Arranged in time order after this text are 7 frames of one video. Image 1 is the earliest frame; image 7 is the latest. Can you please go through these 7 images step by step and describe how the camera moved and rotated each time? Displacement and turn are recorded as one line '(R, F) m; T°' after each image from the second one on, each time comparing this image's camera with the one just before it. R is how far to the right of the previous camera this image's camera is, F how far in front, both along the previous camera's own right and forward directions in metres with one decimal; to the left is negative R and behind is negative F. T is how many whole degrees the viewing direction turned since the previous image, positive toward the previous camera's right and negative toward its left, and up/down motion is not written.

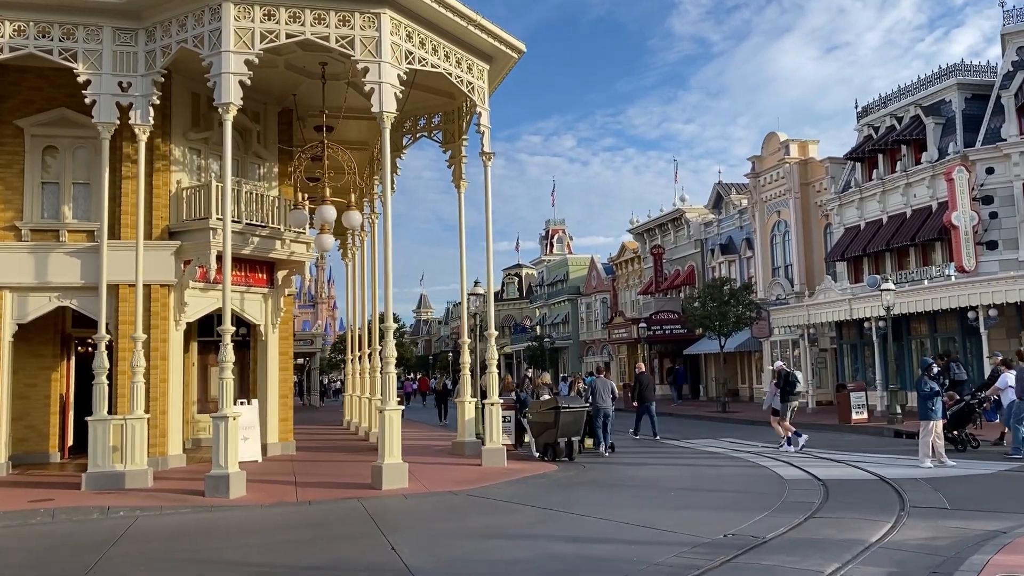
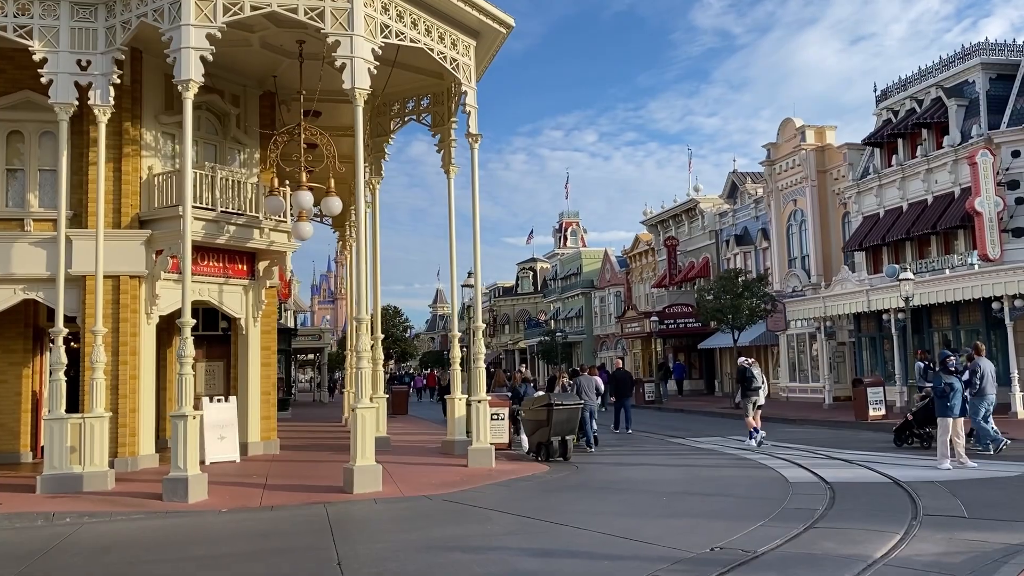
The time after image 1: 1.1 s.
(+0.5, +0.8) m; -1°
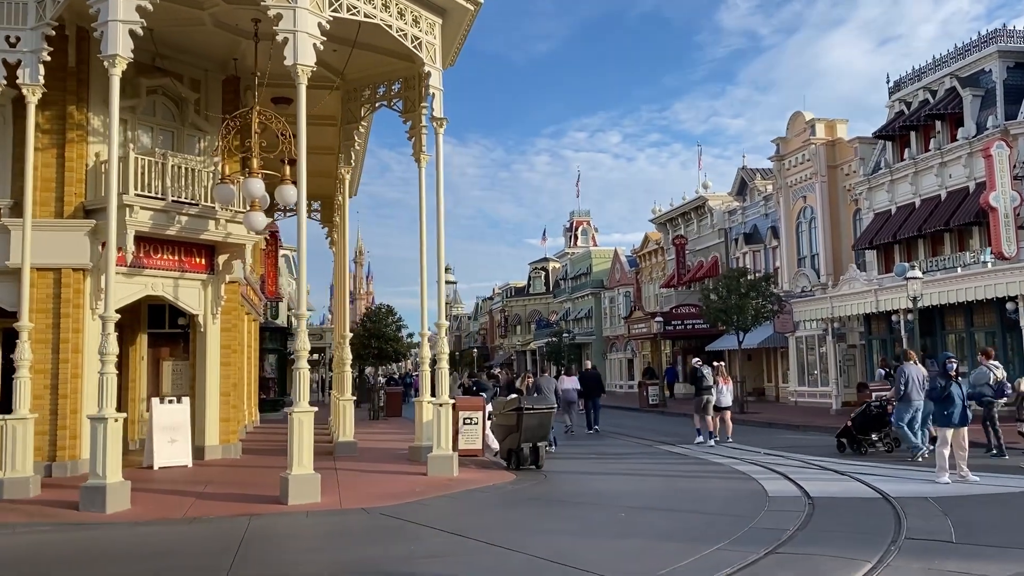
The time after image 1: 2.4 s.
(+0.8, +0.9) m; -1°
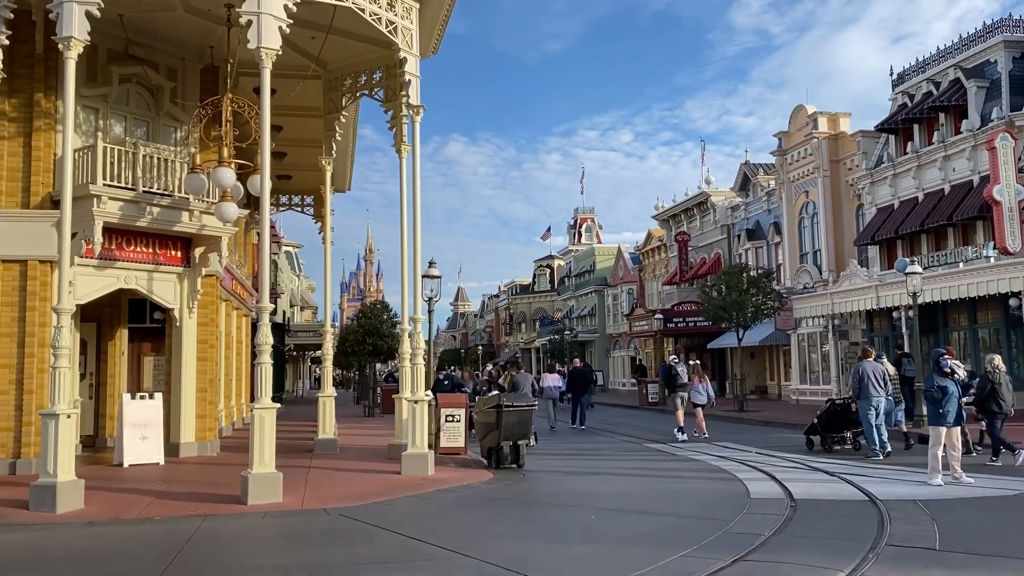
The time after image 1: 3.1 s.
(+0.5, +0.4) m; -1°
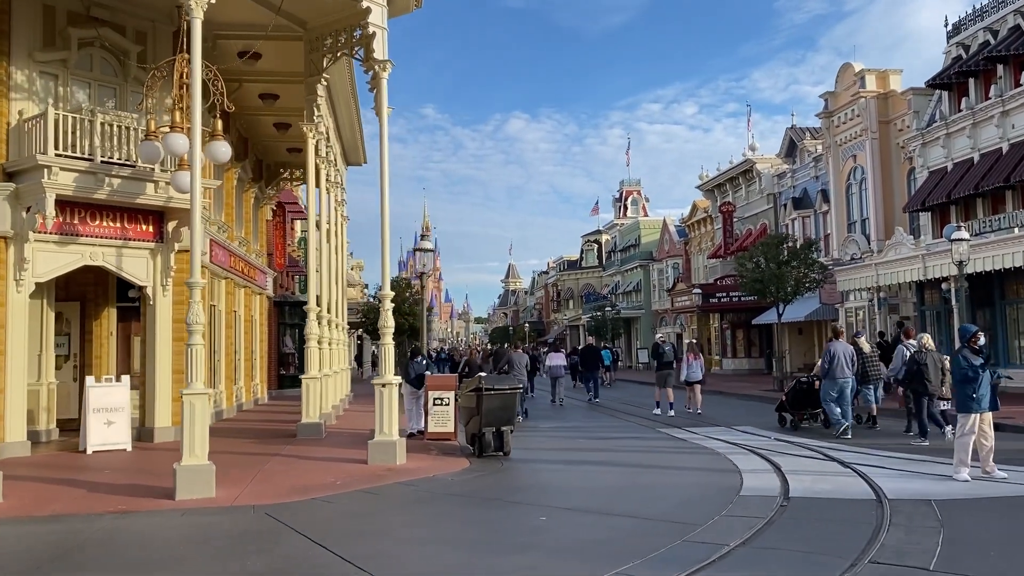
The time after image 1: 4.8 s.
(+1.1, +1.1) m; -4°
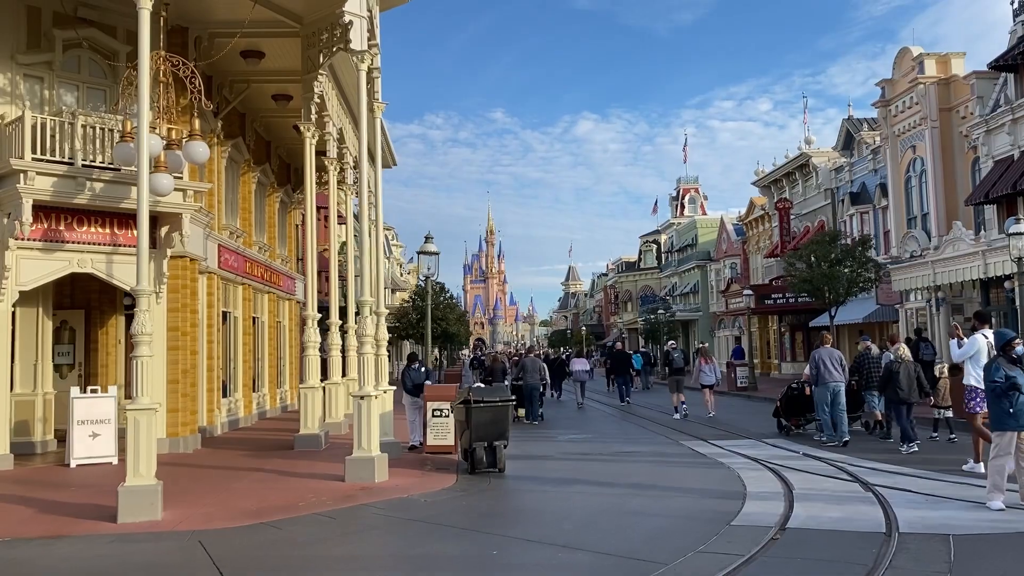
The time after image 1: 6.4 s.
(+1.0, +0.9) m; -5°
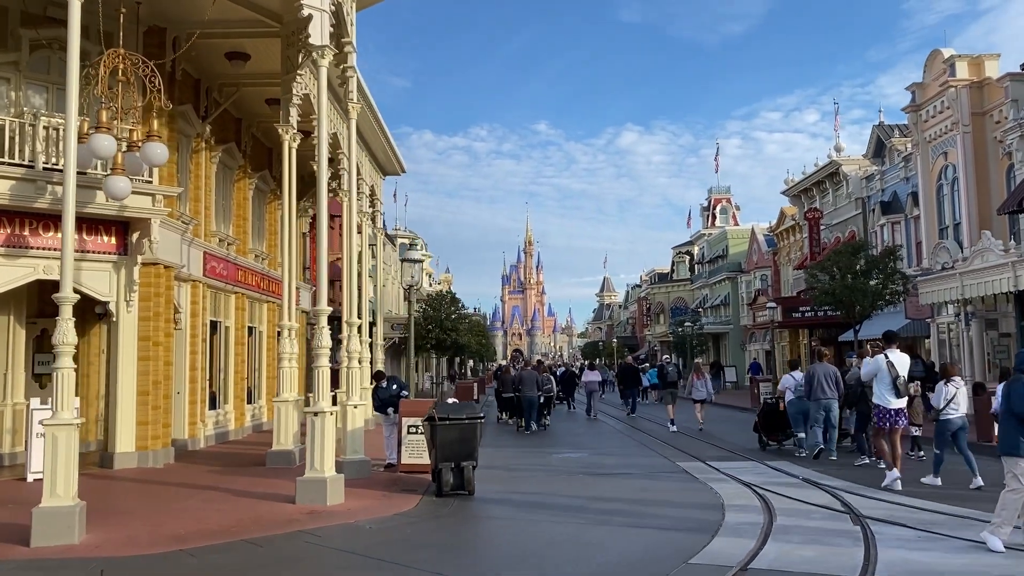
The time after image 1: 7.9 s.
(+0.9, +0.7) m; -3°
